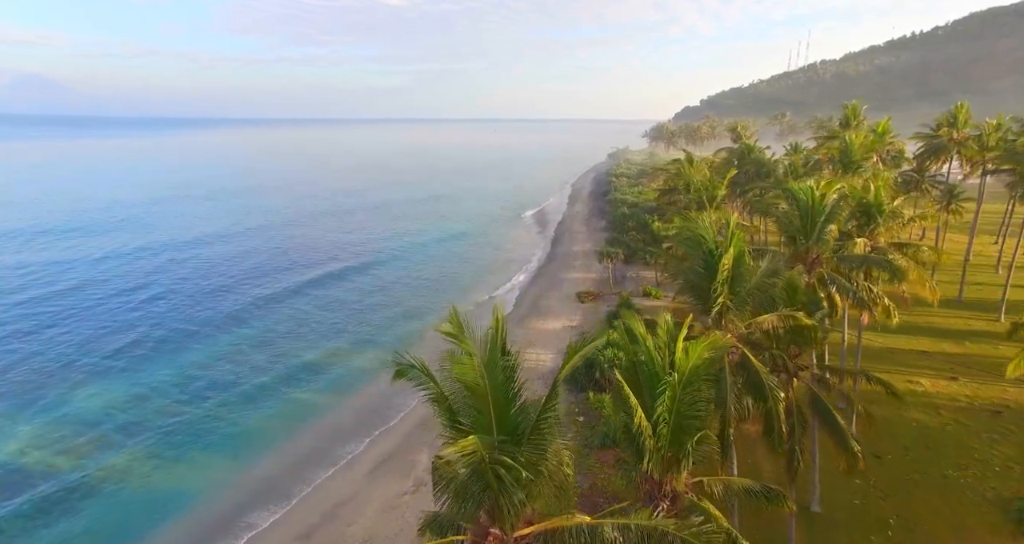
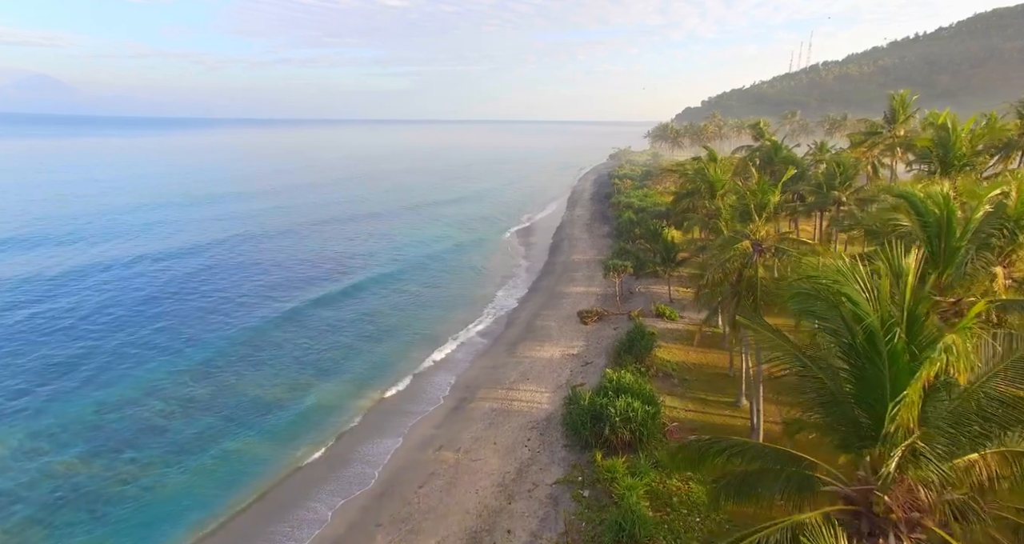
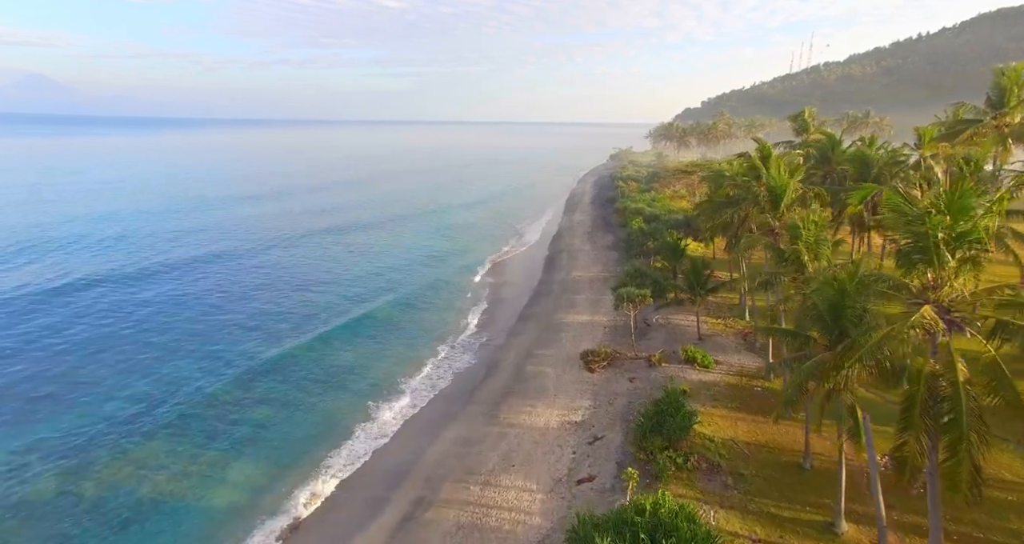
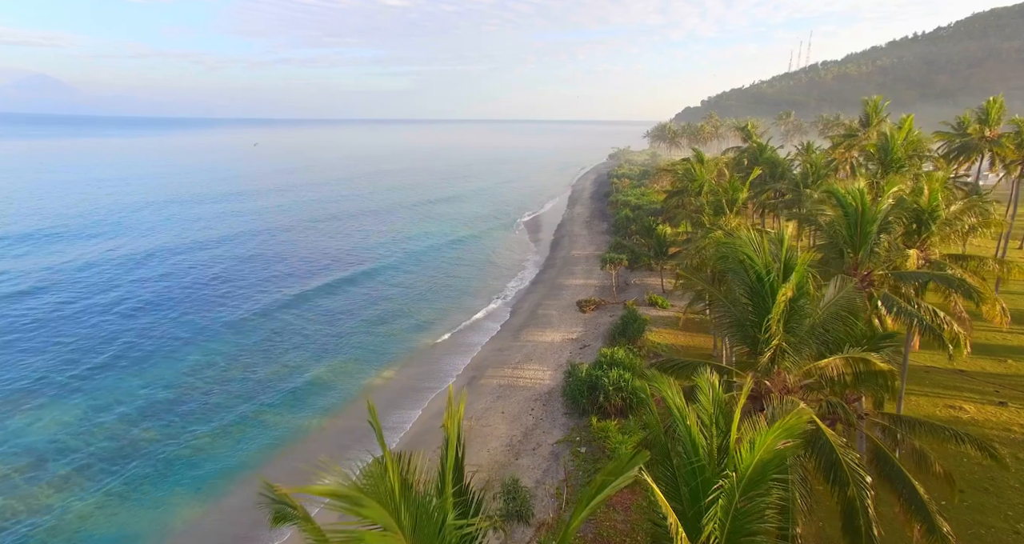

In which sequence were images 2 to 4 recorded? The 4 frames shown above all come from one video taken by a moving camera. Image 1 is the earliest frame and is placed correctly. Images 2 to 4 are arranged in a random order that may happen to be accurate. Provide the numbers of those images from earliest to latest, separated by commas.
4, 2, 3
